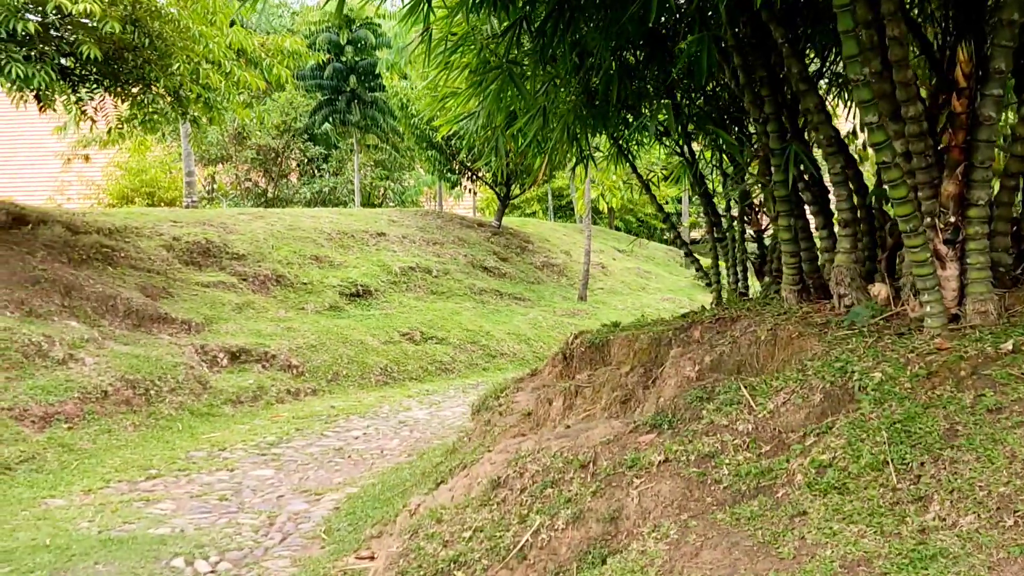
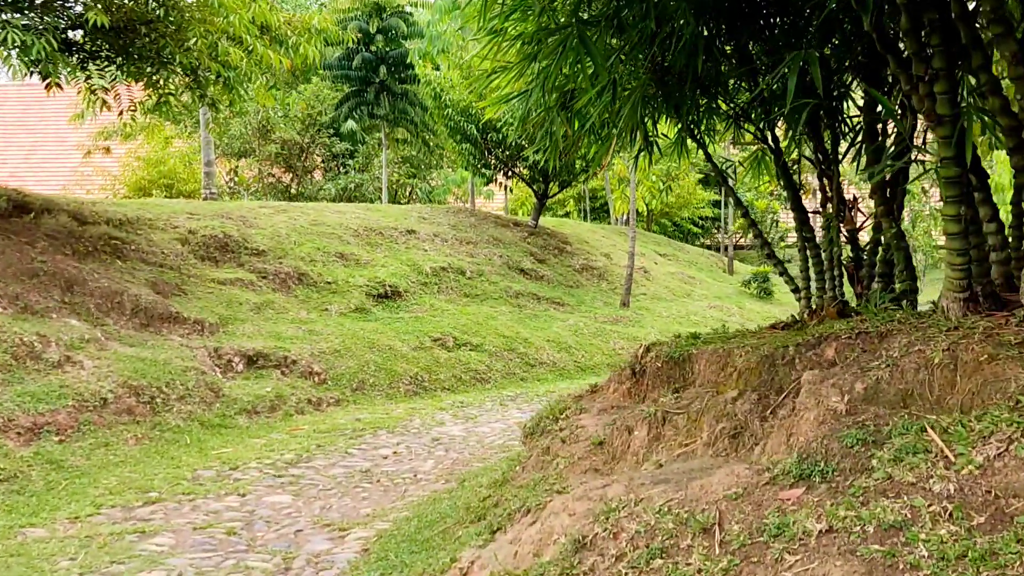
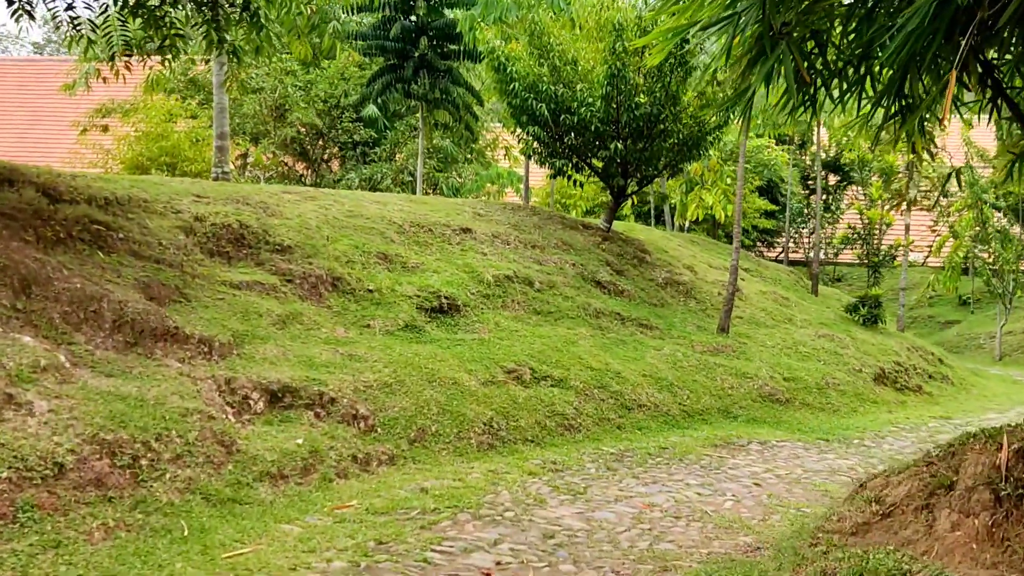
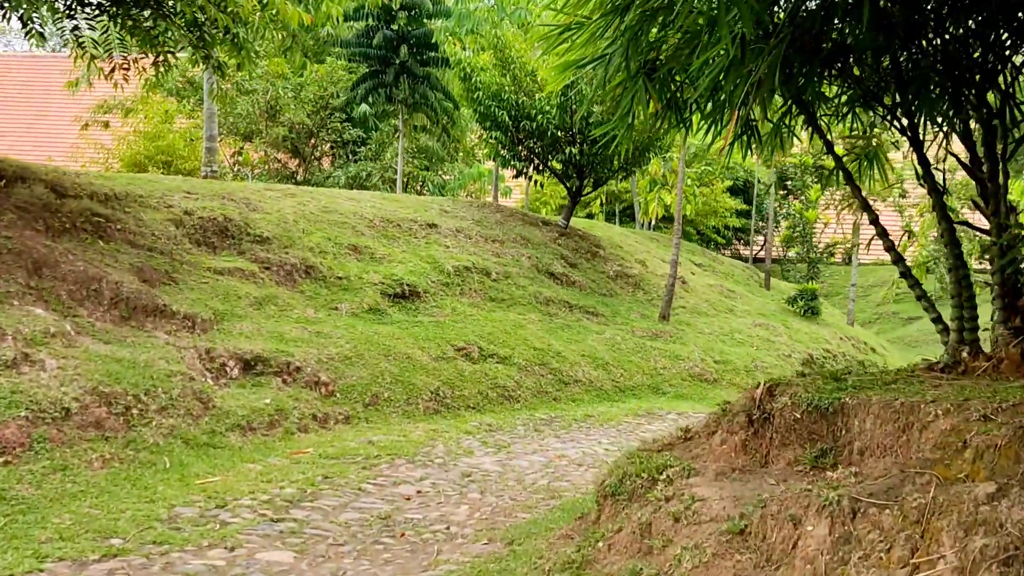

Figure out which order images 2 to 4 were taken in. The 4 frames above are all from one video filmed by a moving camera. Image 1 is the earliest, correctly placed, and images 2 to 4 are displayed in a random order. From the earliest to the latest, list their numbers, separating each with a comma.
2, 4, 3
